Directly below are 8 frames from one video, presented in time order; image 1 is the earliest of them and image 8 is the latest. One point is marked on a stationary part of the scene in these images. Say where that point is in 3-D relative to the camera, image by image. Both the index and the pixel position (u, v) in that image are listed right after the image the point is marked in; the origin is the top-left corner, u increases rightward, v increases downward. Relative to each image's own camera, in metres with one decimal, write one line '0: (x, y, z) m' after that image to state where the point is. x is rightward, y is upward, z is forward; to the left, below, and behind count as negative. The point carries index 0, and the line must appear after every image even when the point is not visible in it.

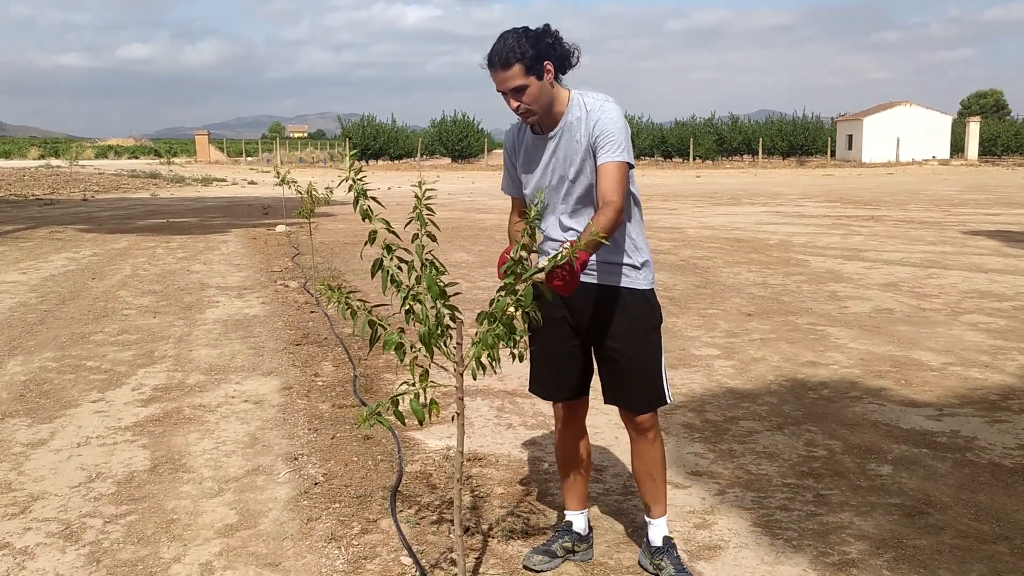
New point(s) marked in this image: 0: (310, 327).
0: (-1.7, -0.3, +7.6) m
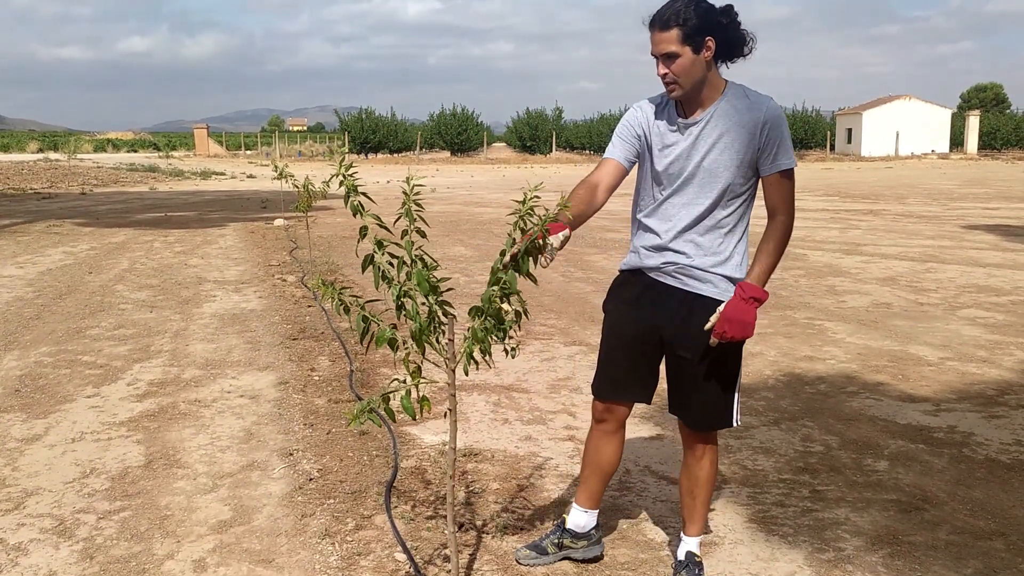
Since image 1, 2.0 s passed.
0: (-1.7, -0.3, +7.5) m
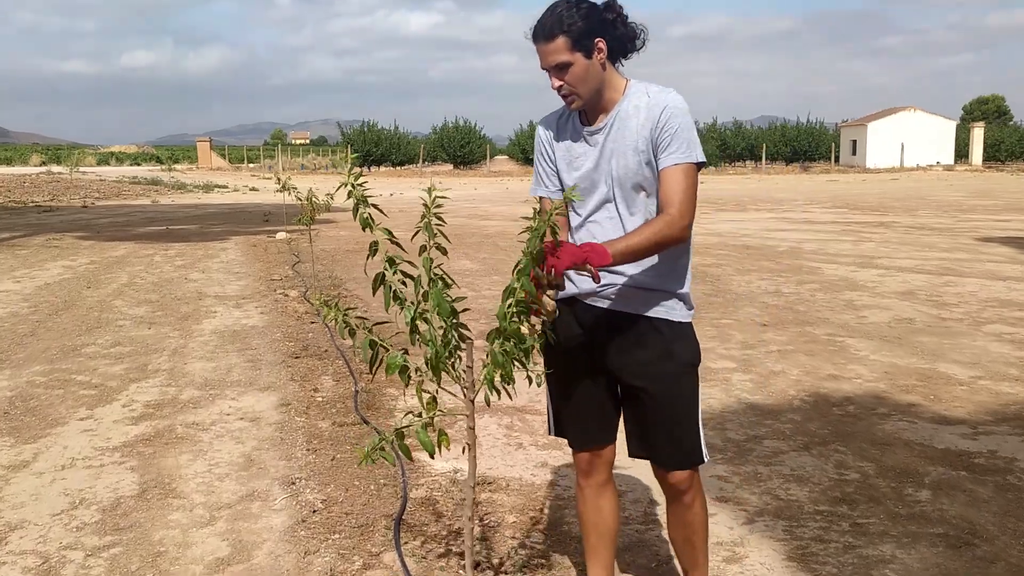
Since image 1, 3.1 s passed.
0: (-1.6, -0.4, +7.3) m
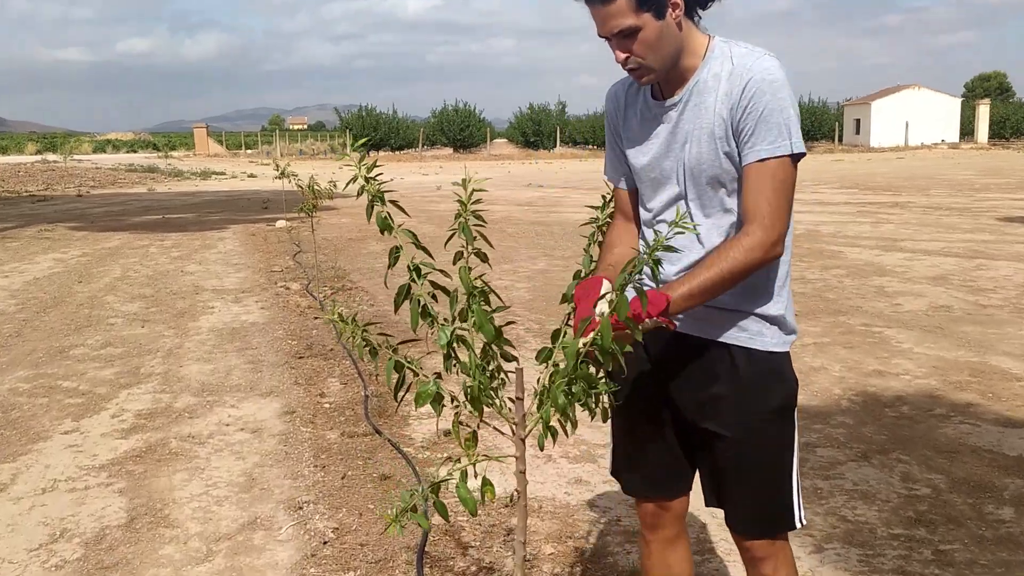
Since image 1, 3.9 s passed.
0: (-1.5, -0.4, +6.8) m
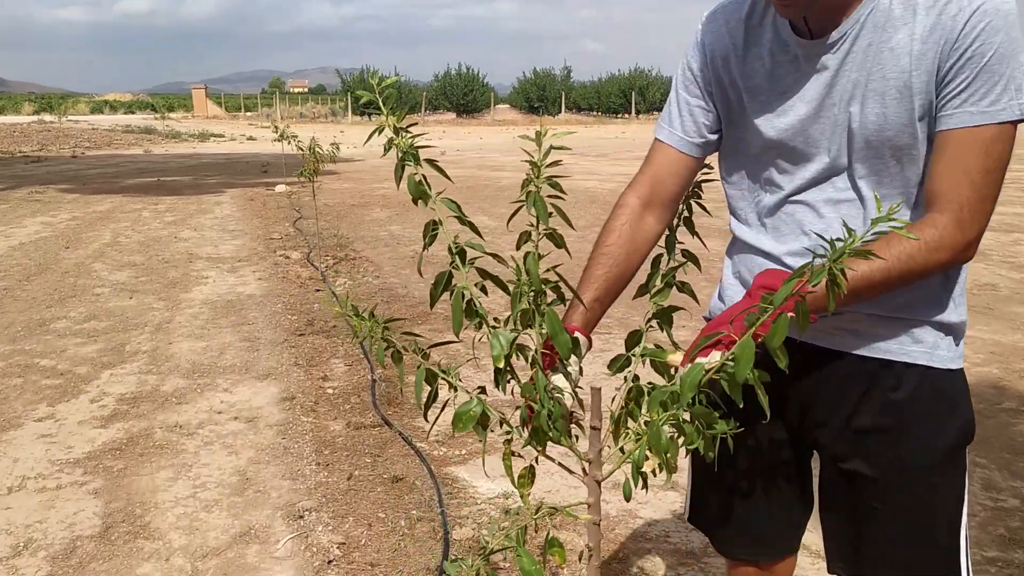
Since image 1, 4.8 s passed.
0: (-1.4, -0.2, +6.3) m
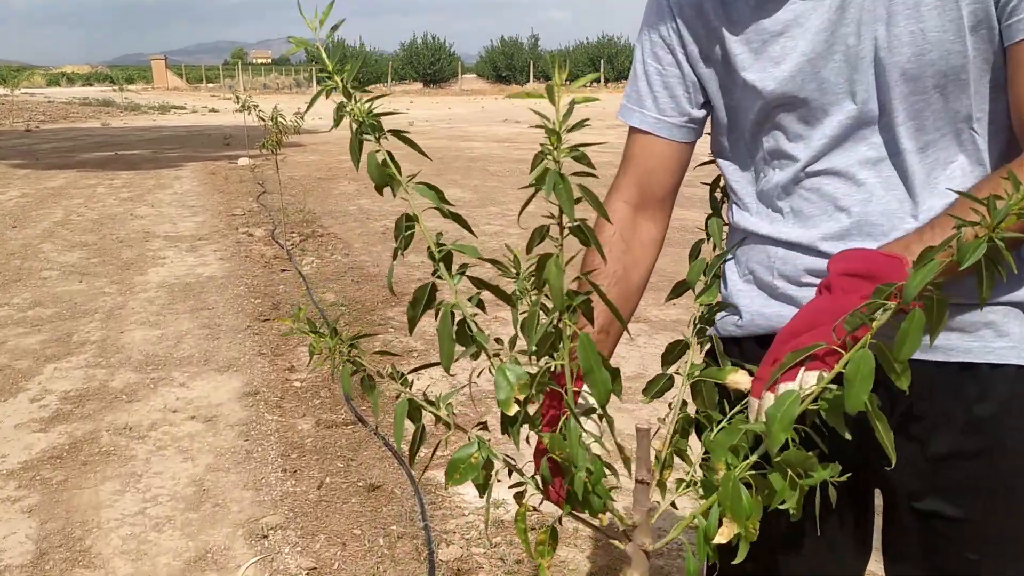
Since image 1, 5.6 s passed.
0: (-1.5, 0.0, +5.9) m
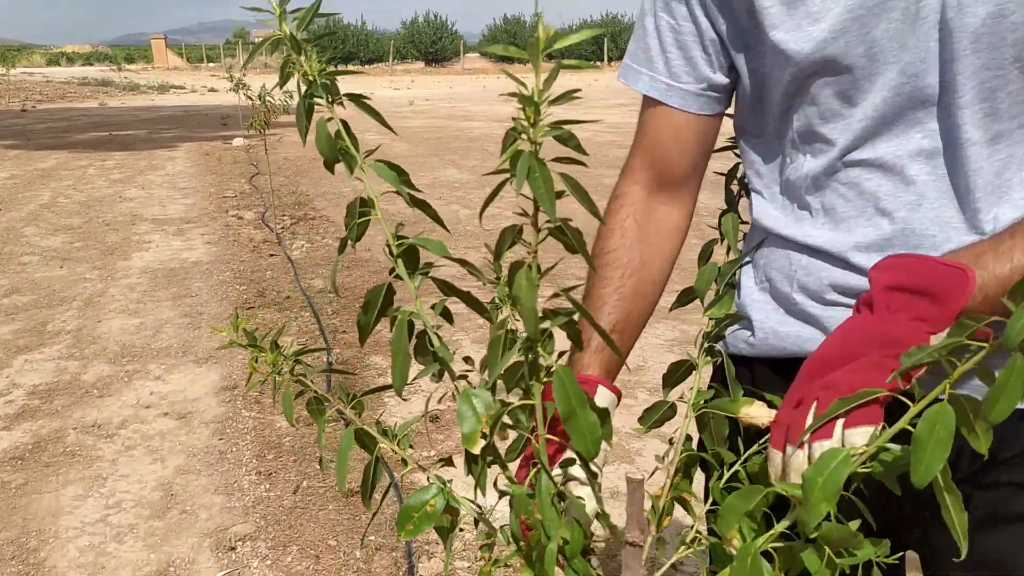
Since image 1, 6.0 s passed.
0: (-1.5, 0.0, +5.6) m
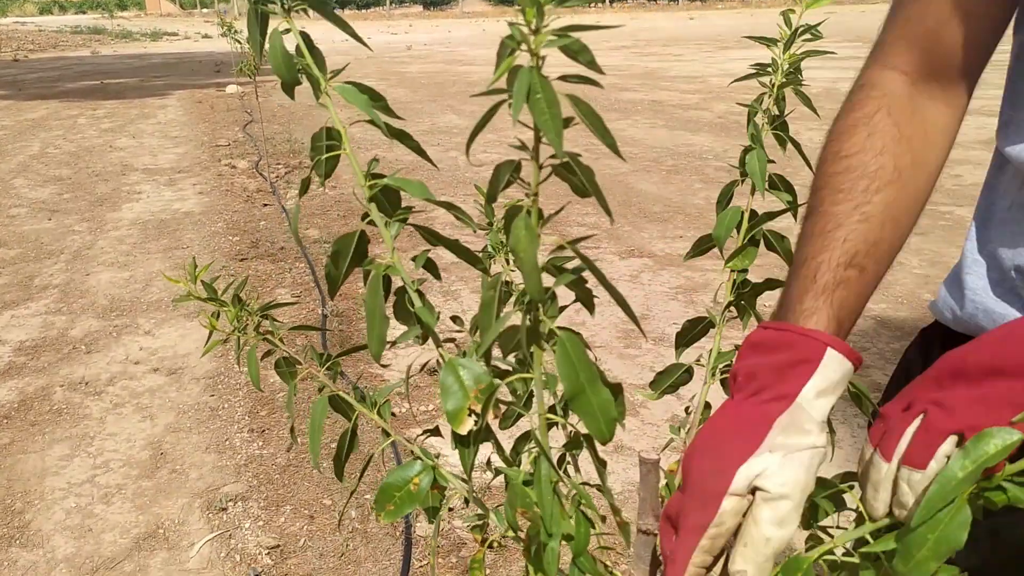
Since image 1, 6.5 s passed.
0: (-1.5, +0.4, +5.5) m
